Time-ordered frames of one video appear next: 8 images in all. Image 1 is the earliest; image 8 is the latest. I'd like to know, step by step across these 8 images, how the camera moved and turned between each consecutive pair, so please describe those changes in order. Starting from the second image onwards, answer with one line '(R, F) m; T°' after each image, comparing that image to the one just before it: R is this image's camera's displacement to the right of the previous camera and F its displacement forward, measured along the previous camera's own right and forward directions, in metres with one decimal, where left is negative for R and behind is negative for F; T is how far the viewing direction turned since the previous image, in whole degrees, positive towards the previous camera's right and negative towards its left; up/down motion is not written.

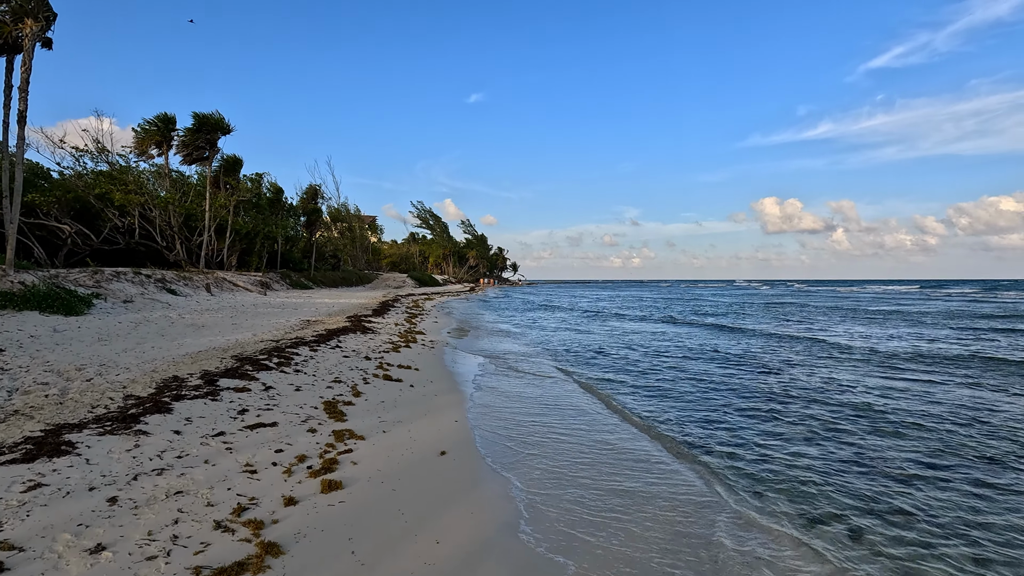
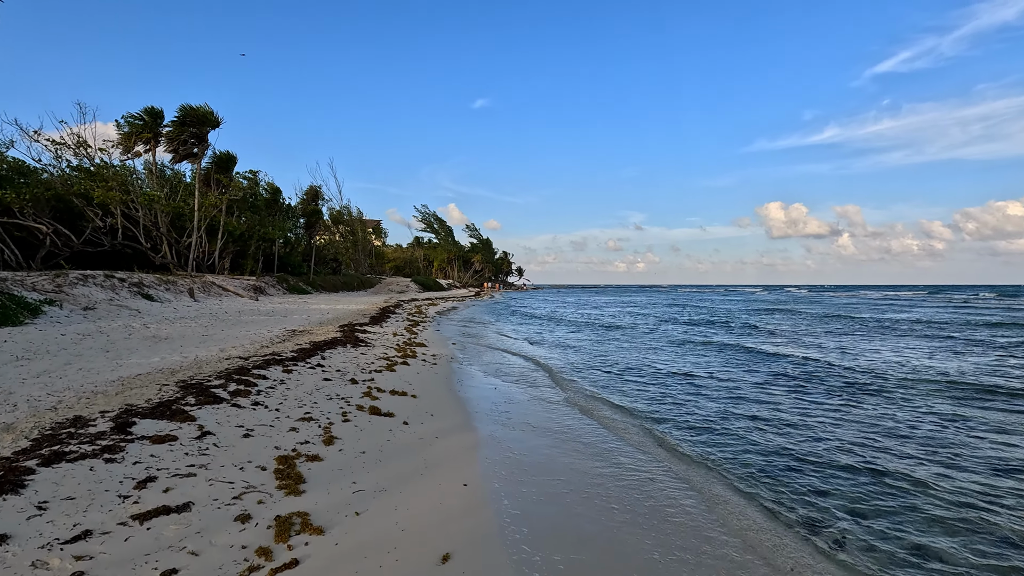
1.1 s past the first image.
(-0.2, +2.0) m; 0°
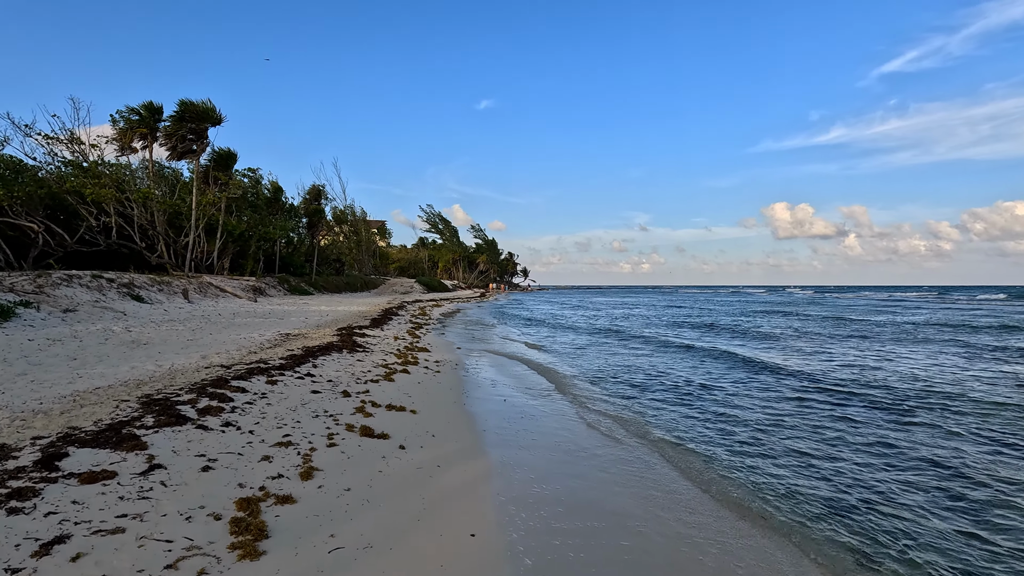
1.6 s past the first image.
(-0.1, +1.0) m; -1°
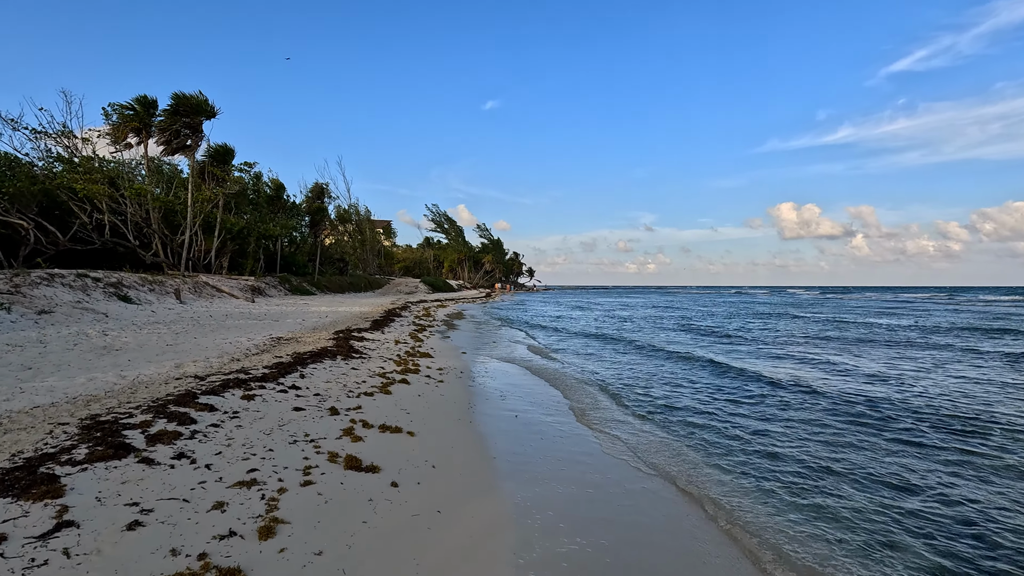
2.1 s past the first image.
(-0.1, +1.0) m; -1°
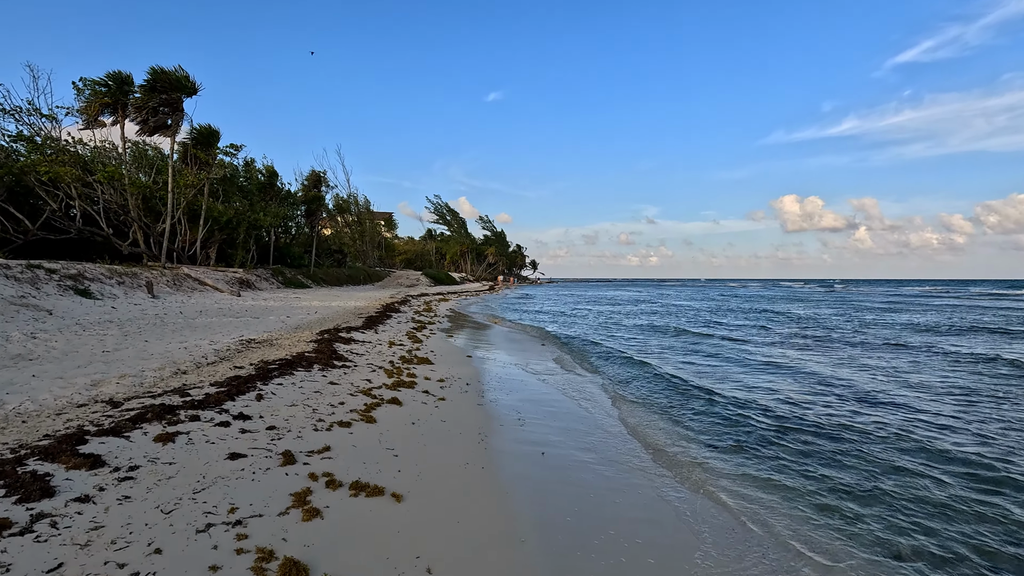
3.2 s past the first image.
(-0.2, +2.0) m; 0°
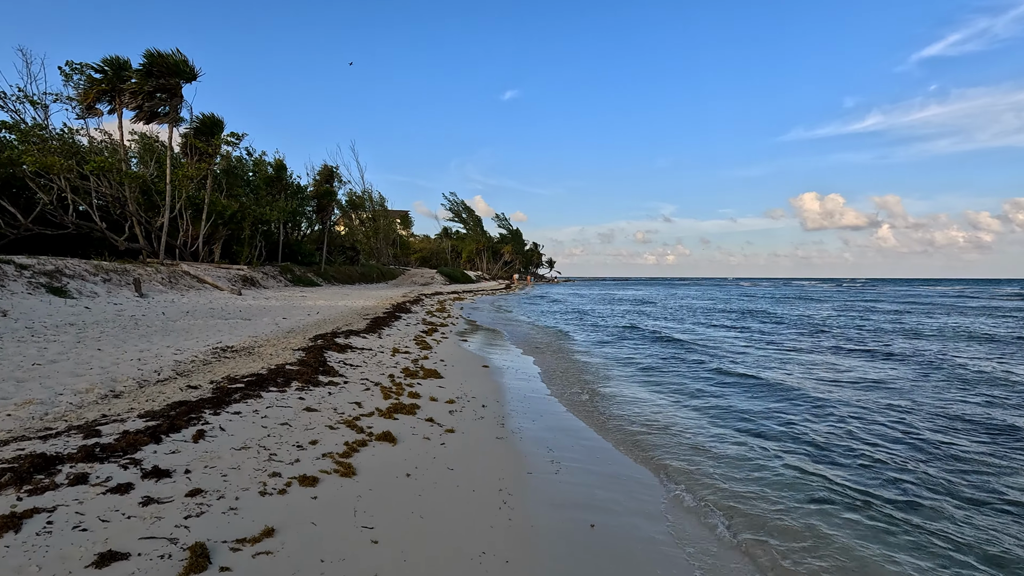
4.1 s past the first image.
(-0.2, +1.8) m; -2°
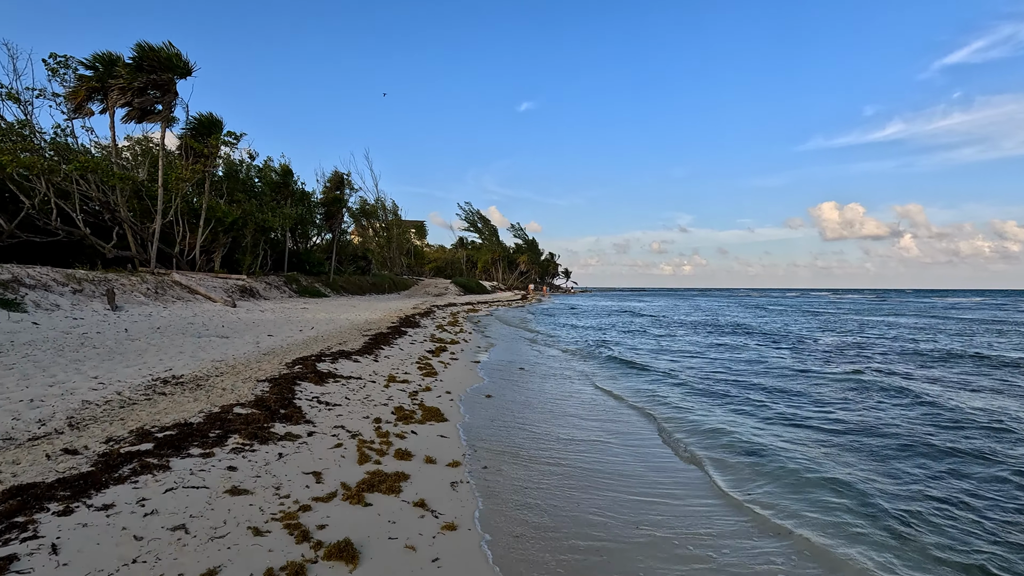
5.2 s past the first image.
(-0.1, +2.1) m; -2°
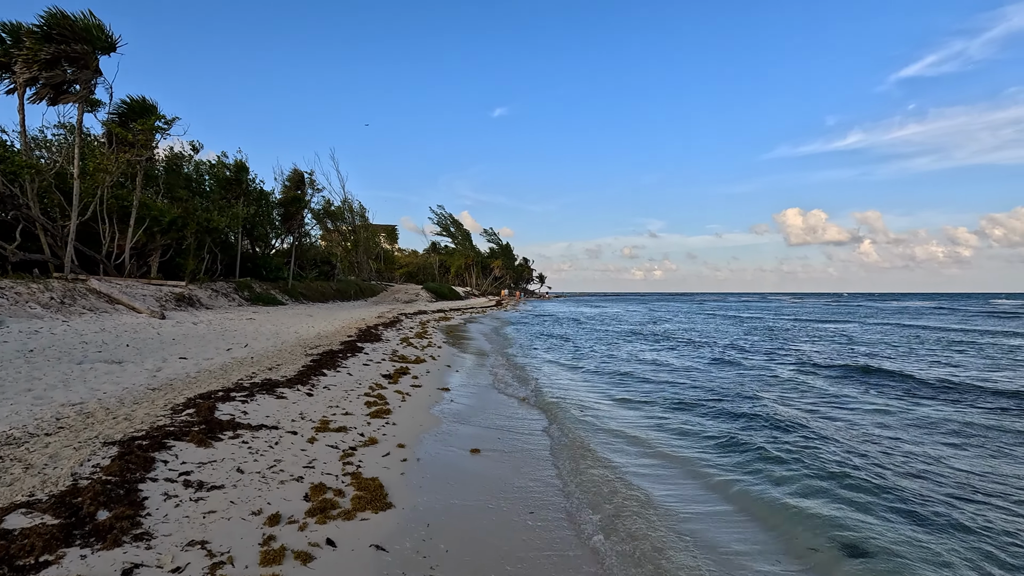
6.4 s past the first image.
(0.0, +2.3) m; +3°
